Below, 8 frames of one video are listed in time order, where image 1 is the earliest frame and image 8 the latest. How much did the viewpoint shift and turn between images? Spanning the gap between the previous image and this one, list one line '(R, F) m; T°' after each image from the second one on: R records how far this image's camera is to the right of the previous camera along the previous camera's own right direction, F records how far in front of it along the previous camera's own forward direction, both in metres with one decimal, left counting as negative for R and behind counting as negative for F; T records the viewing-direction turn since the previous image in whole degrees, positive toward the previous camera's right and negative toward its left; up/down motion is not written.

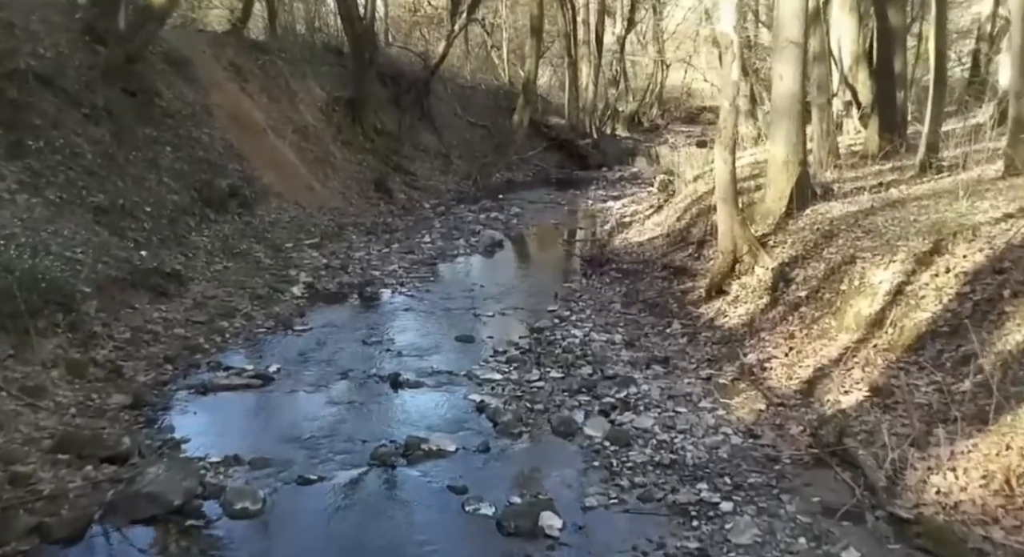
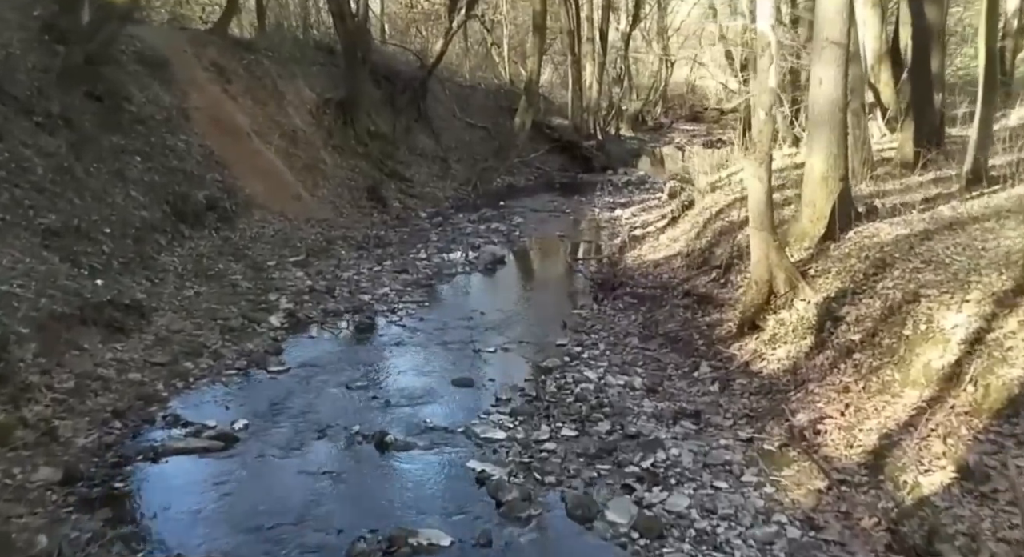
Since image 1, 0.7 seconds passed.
(0.0, +1.4) m; 0°
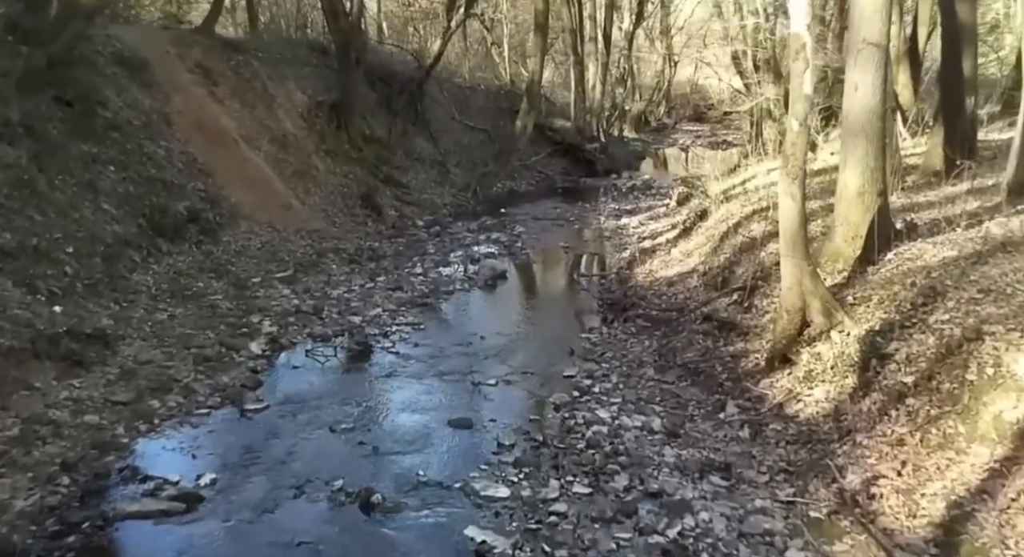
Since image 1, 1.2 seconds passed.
(0.0, +1.0) m; 0°
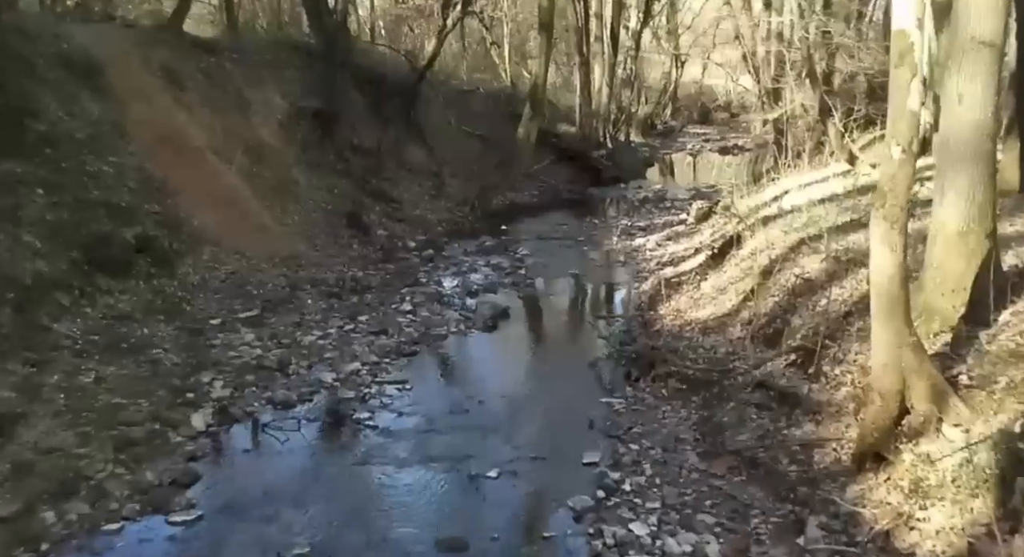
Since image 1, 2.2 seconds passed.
(-0.1, +2.2) m; 0°
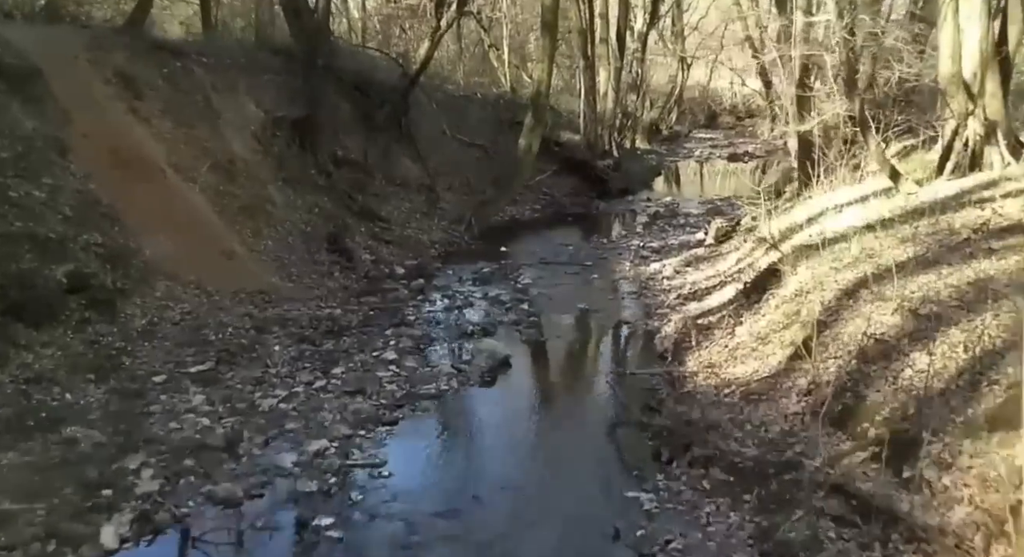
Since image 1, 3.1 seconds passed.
(0.0, +2.0) m; 0°
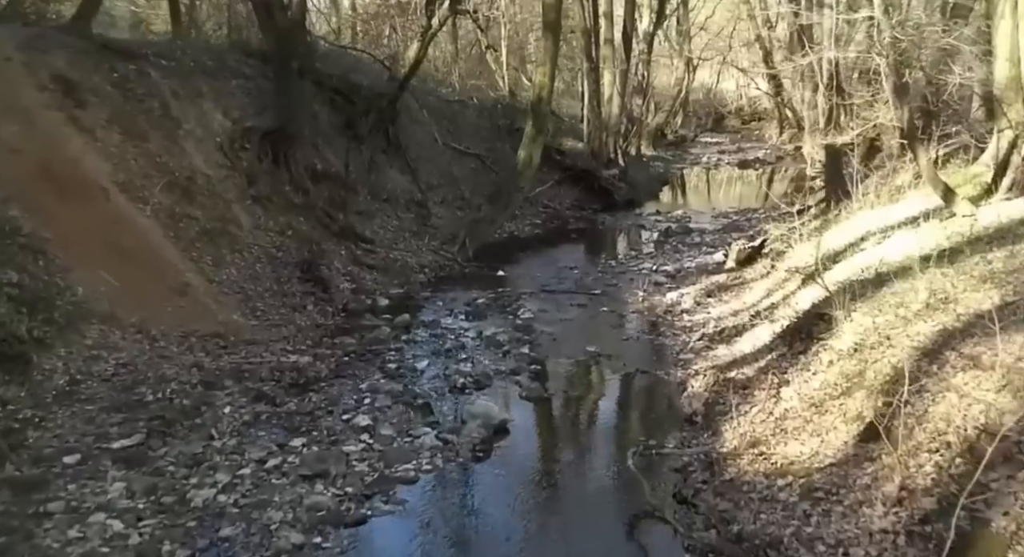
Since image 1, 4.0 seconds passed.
(0.0, +2.0) m; 0°
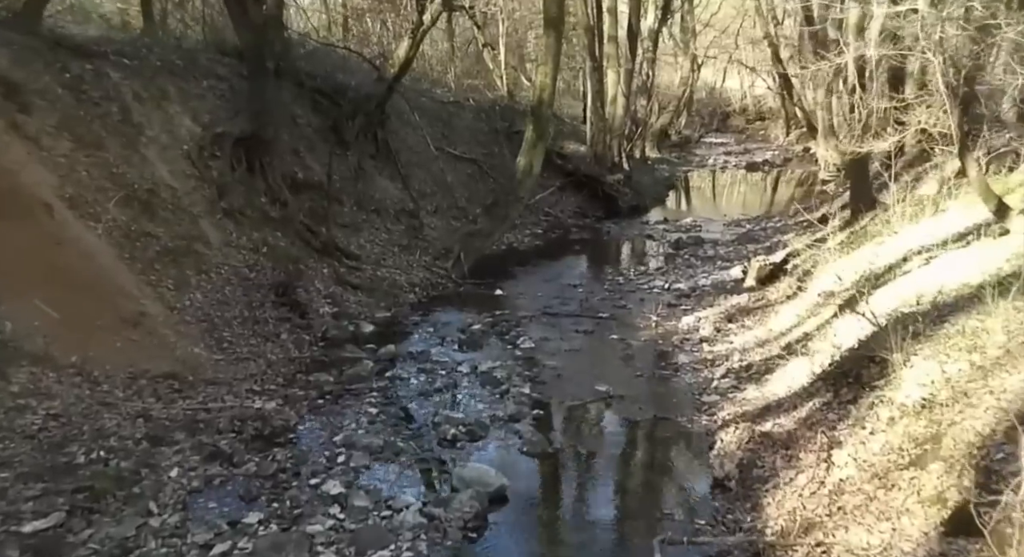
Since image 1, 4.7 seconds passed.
(0.0, +1.5) m; 0°
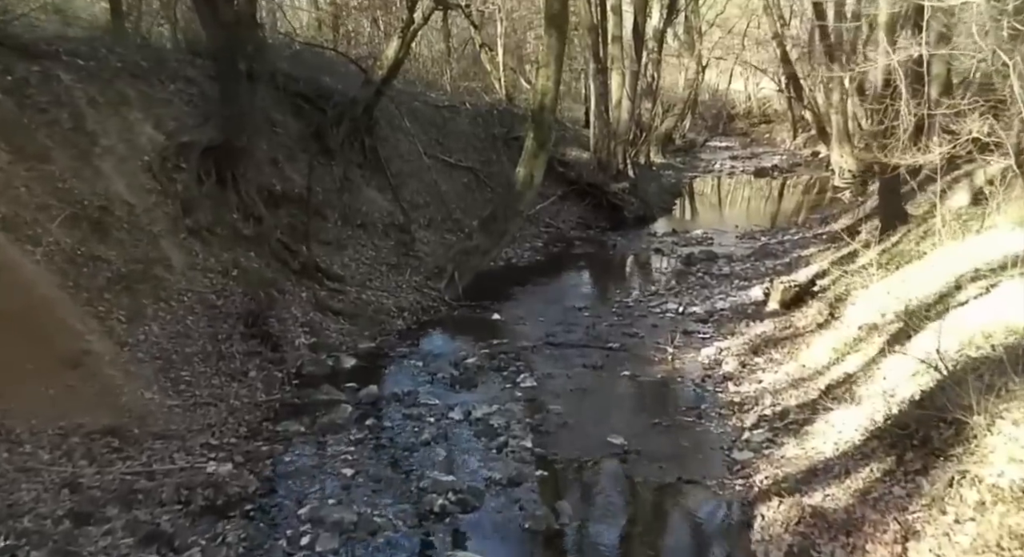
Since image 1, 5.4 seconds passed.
(0.0, +1.5) m; 0°
